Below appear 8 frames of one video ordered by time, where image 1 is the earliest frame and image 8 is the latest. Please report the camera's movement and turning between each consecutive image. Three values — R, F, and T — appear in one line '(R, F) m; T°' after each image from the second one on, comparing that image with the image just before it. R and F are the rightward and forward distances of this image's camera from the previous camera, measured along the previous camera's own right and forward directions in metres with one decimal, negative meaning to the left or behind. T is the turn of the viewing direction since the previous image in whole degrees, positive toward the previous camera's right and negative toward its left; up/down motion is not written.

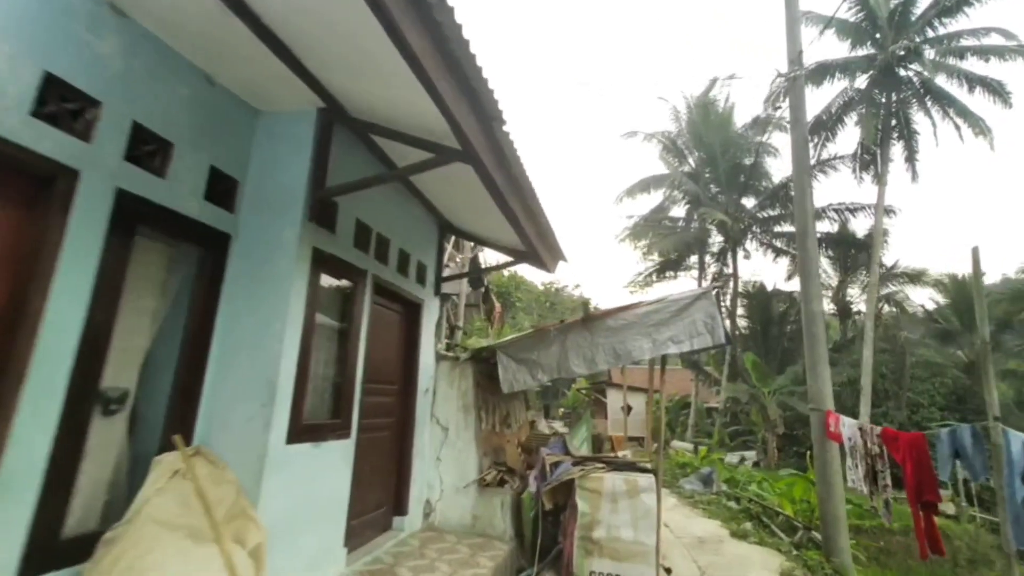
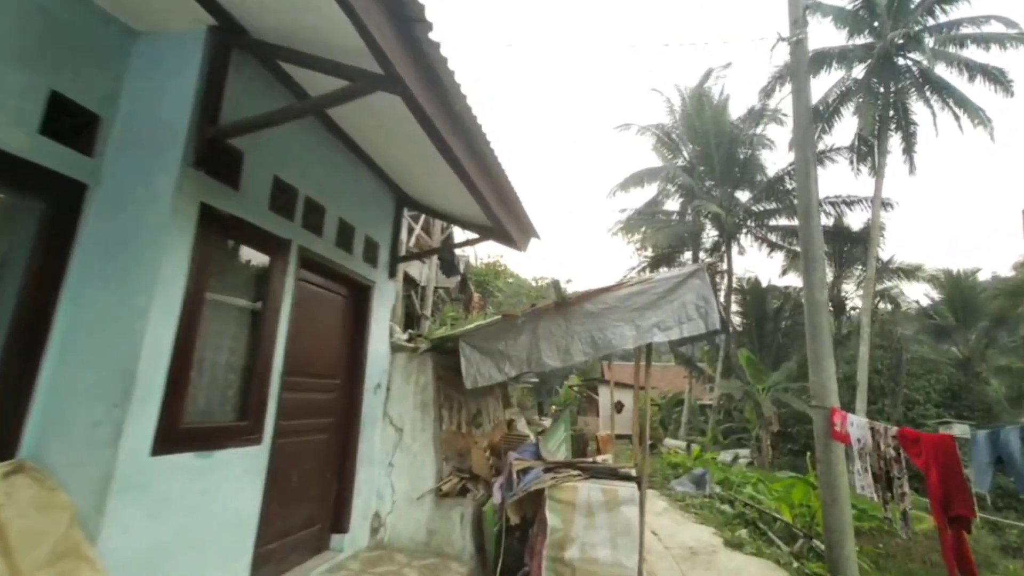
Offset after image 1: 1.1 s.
(+0.3, +0.7) m; +1°
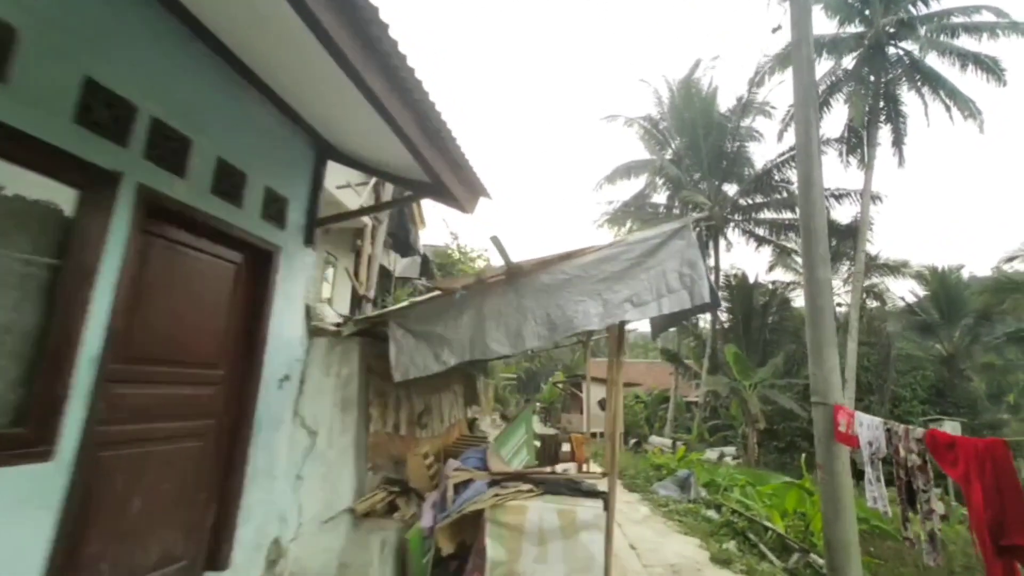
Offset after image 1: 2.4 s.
(+0.4, +0.9) m; +1°
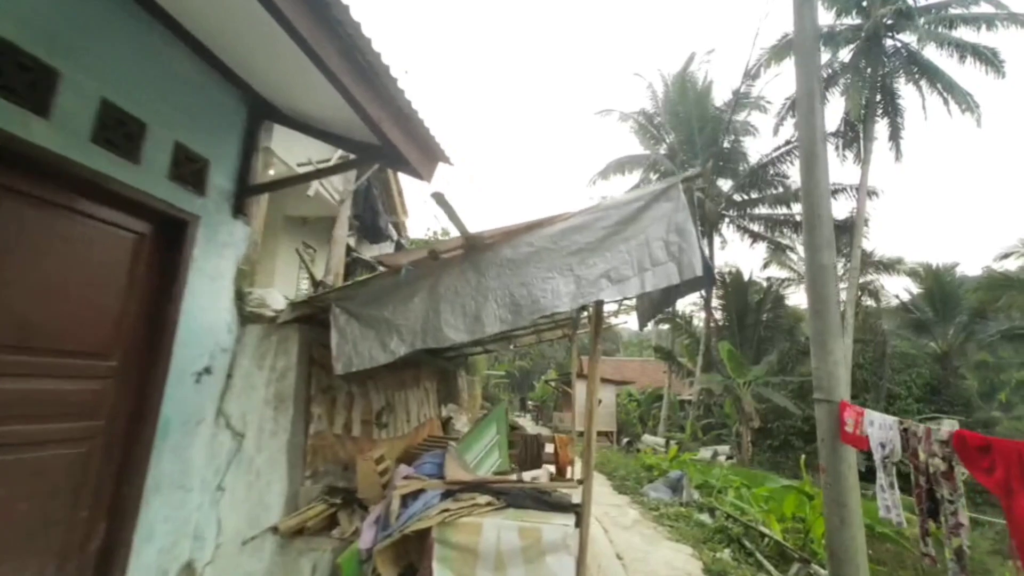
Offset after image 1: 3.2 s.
(+0.2, +0.5) m; +1°
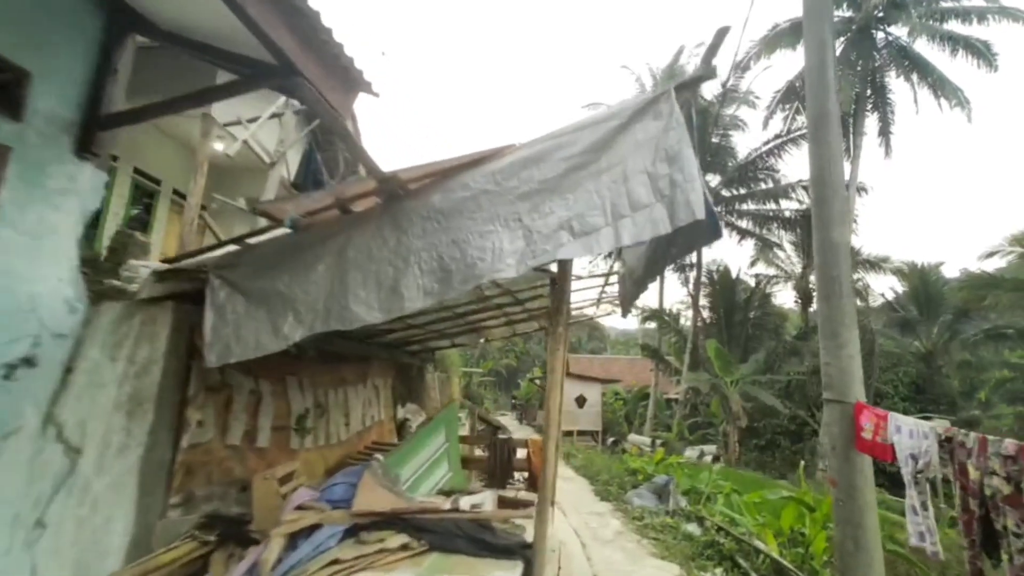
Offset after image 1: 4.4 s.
(+0.3, +0.8) m; +1°
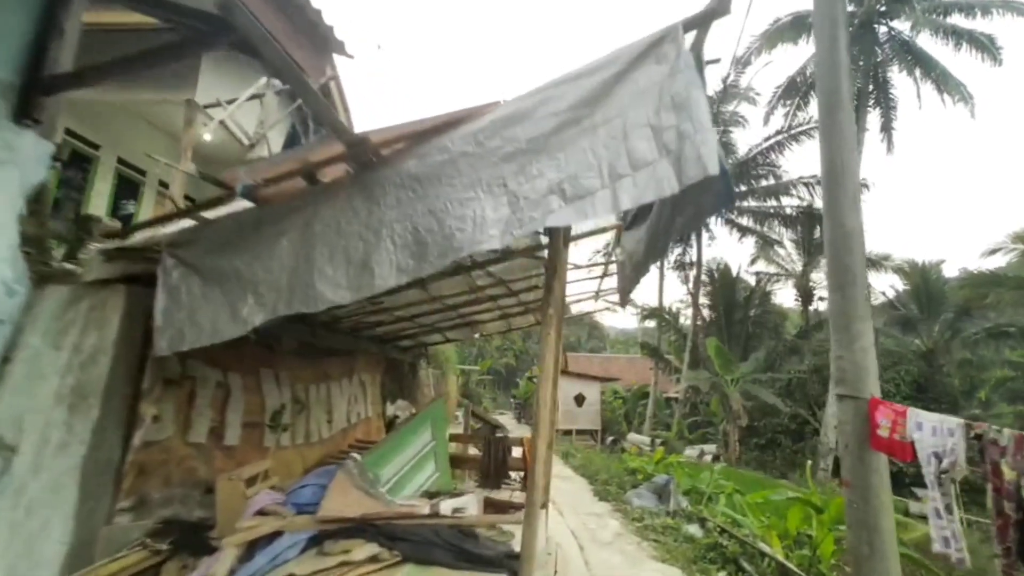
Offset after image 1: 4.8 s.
(+0.1, +0.2) m; 0°
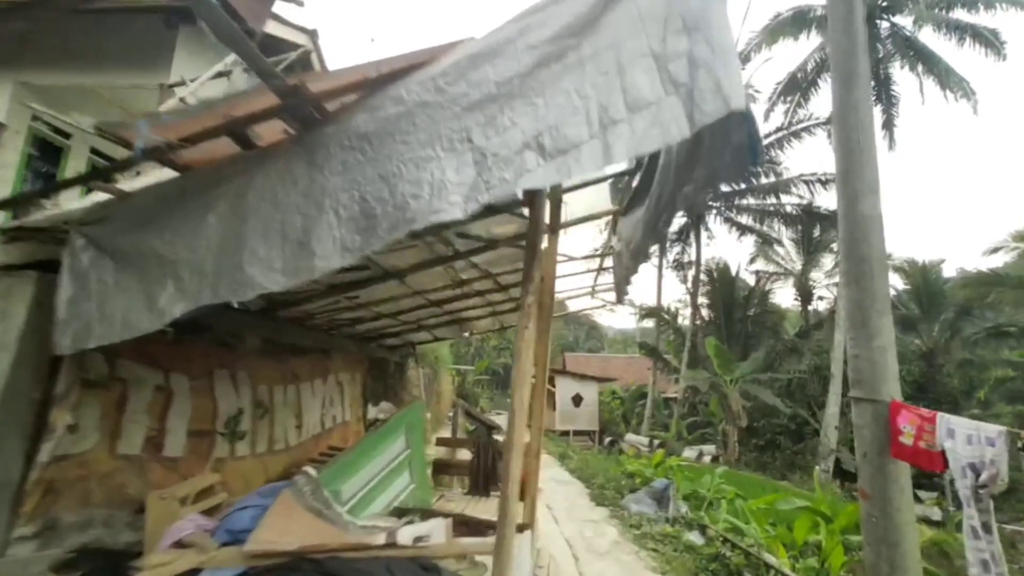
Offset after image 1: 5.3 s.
(+0.1, +0.3) m; 0°
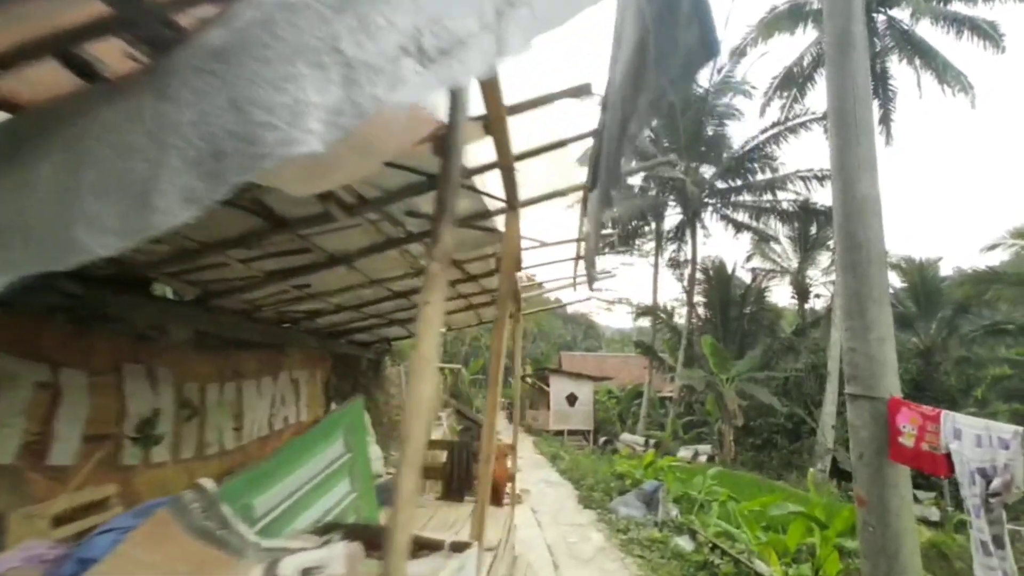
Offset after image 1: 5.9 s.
(+0.3, +0.3) m; 0°
